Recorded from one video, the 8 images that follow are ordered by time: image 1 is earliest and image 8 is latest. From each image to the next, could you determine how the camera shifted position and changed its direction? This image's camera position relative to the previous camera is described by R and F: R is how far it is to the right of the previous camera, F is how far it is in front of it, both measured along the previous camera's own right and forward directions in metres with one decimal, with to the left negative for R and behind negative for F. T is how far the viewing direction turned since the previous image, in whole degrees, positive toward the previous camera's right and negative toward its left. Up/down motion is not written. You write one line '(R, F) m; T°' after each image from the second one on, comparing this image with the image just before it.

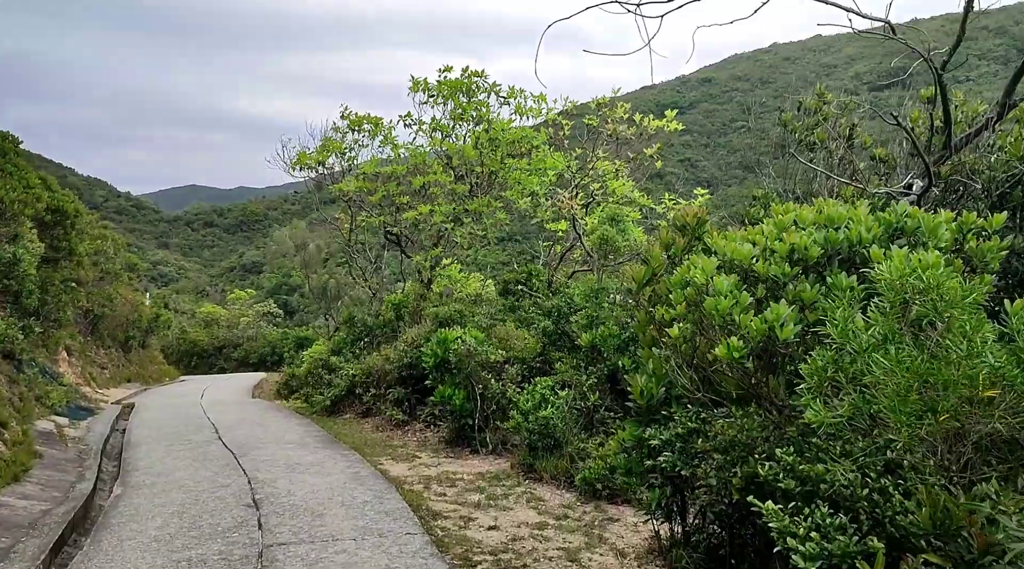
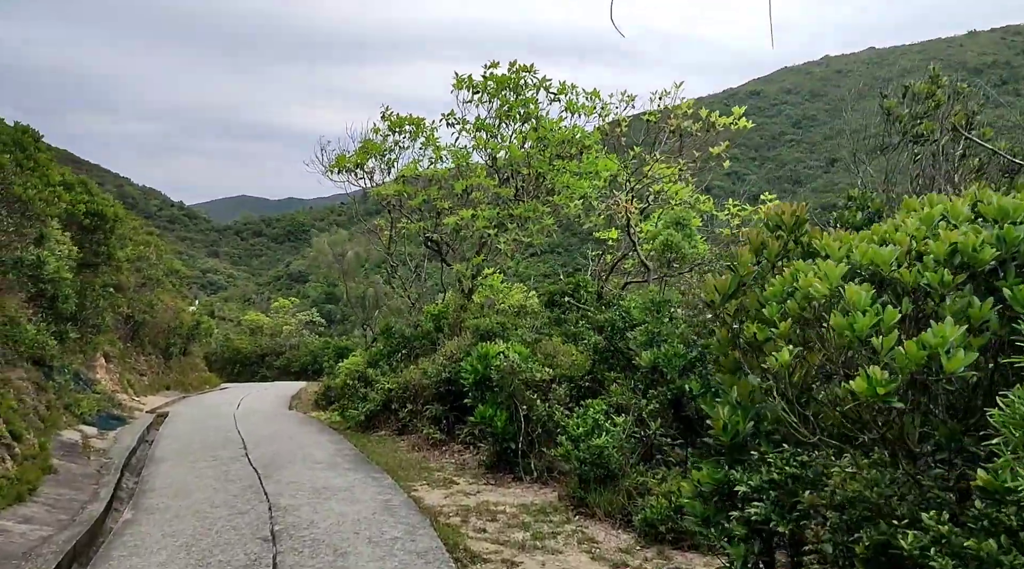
(-0.1, +0.8) m; -3°
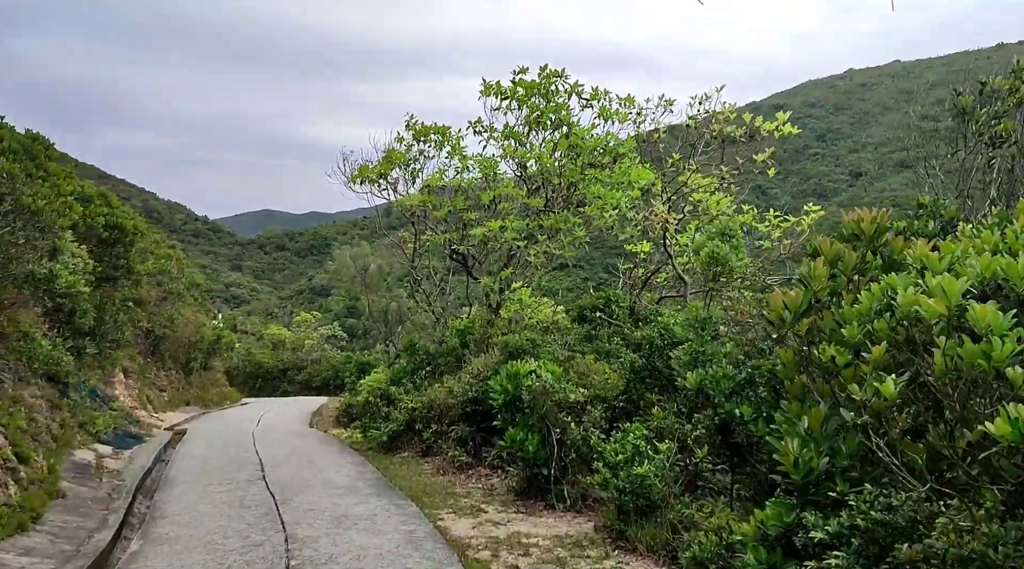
(-0.1, +0.4) m; -2°
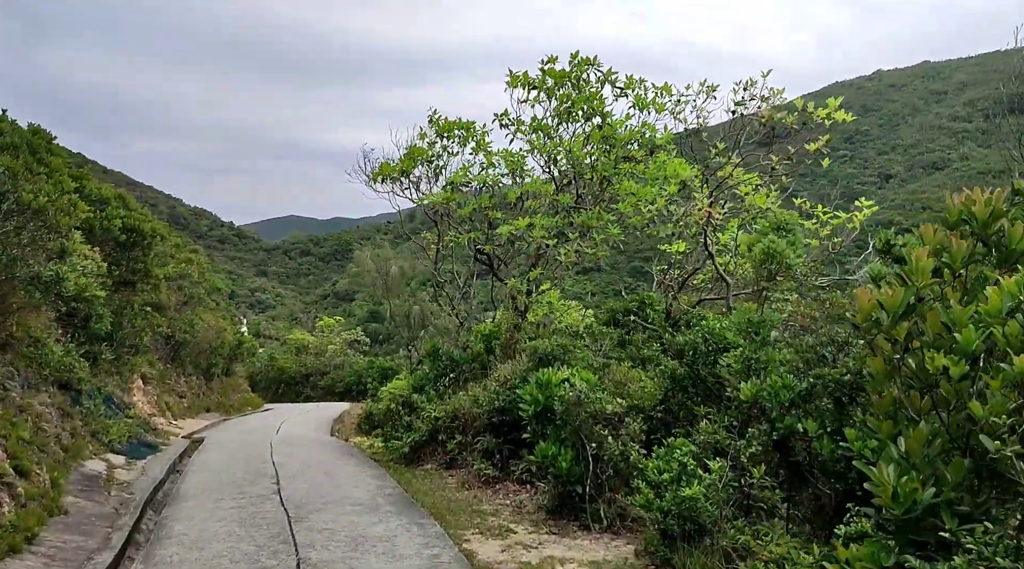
(-0.1, +0.6) m; -2°
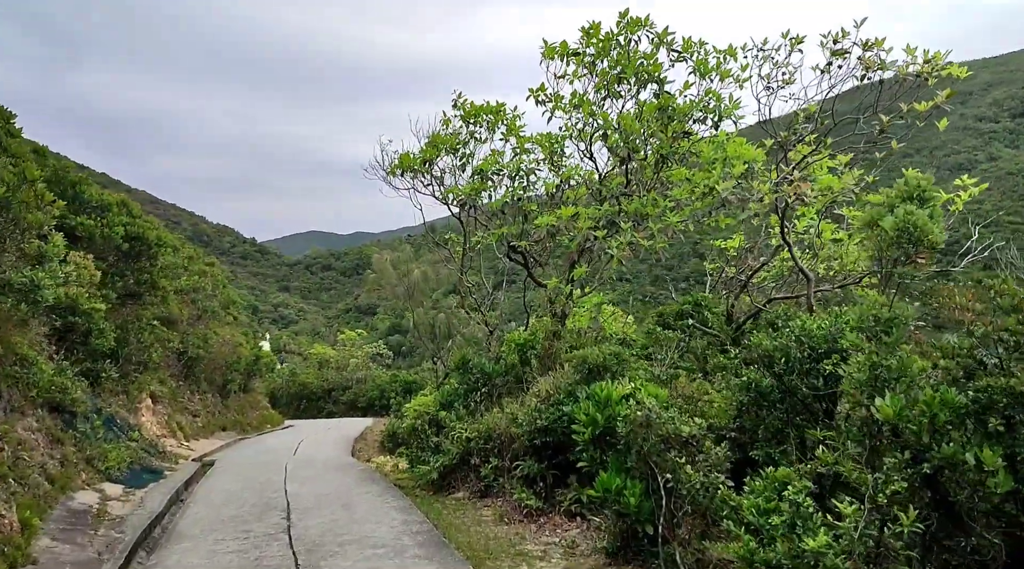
(-0.2, +1.2) m; -2°
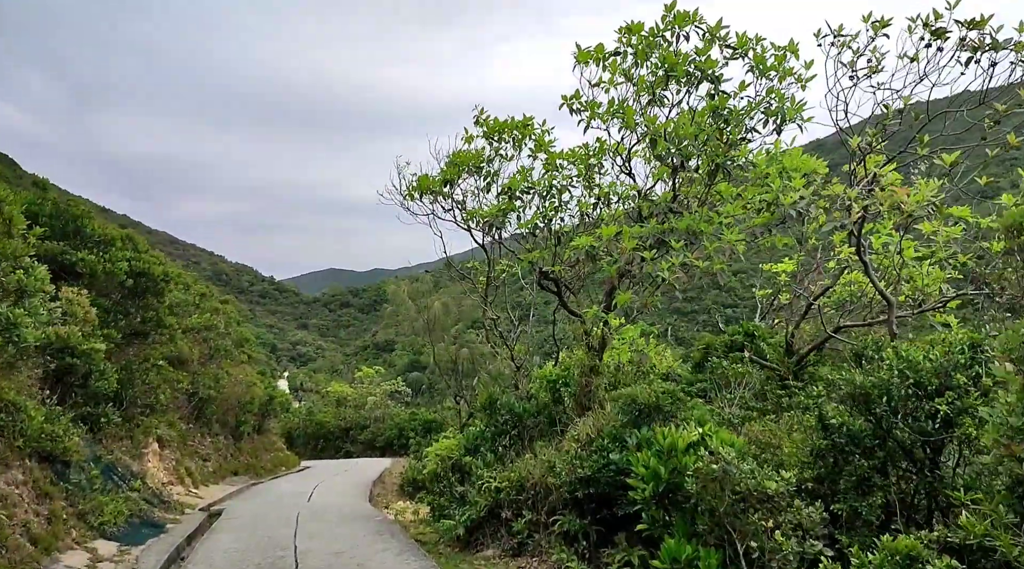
(-0.2, +0.8) m; -1°
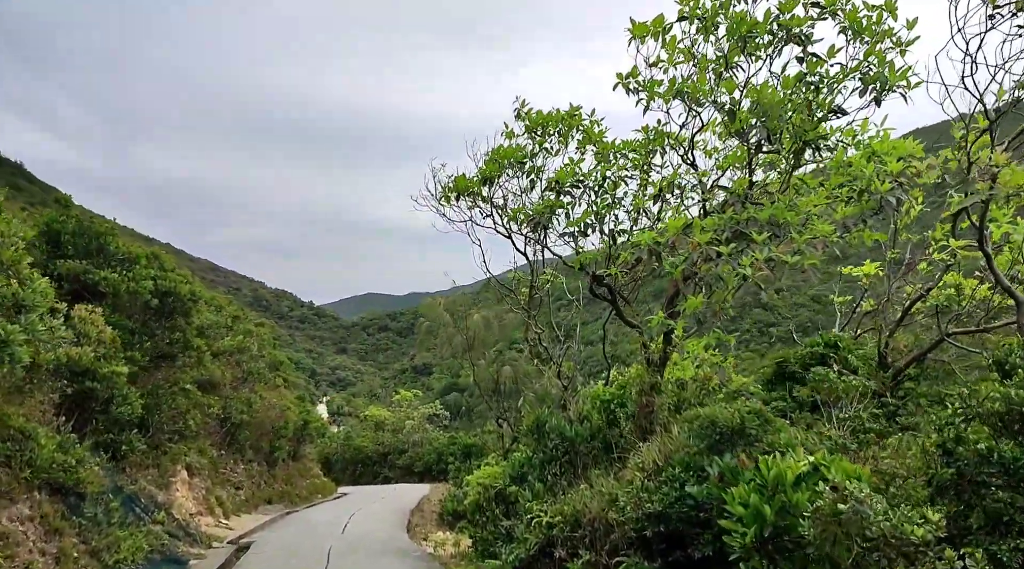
(-0.1, +0.8) m; -3°
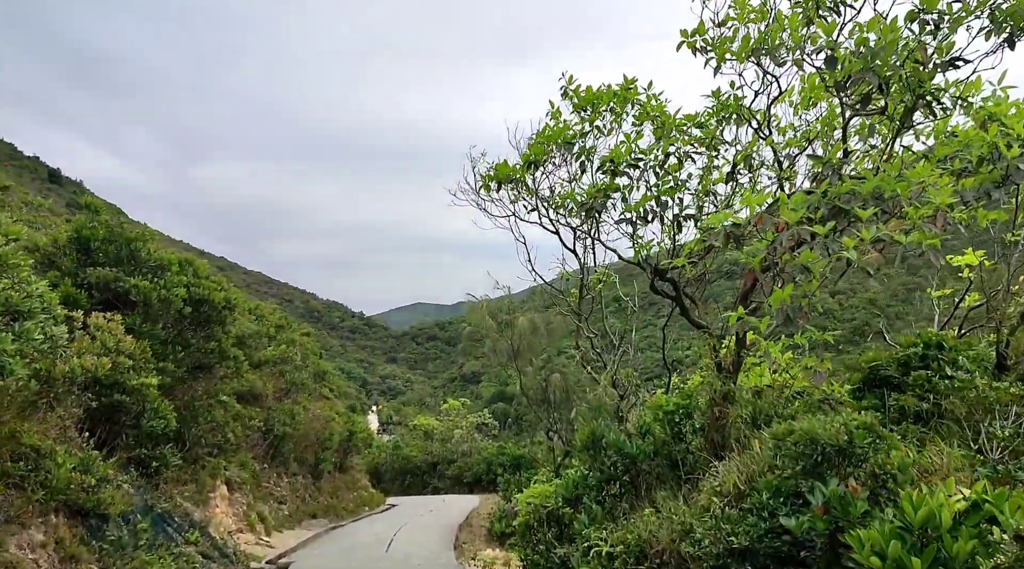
(0.0, +0.8) m; -4°
